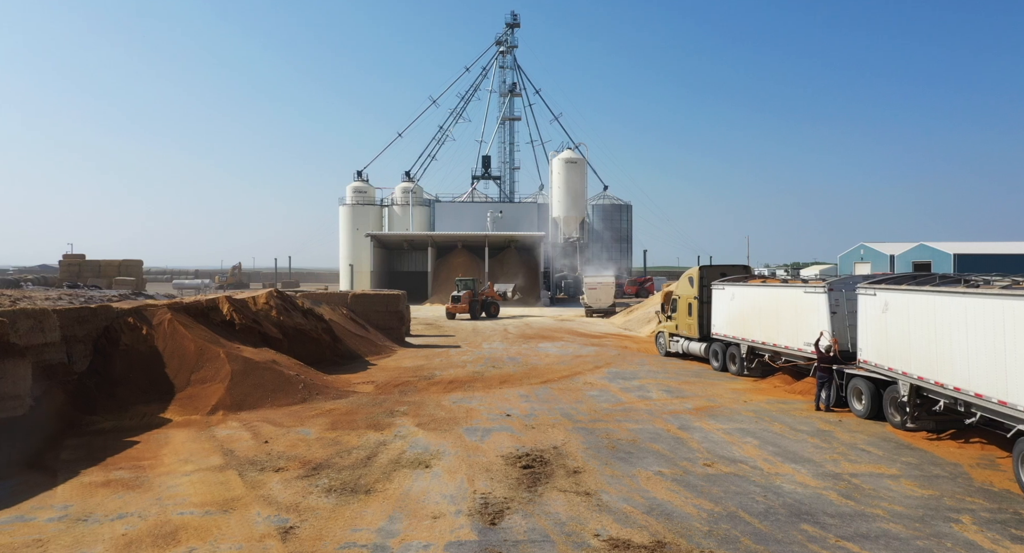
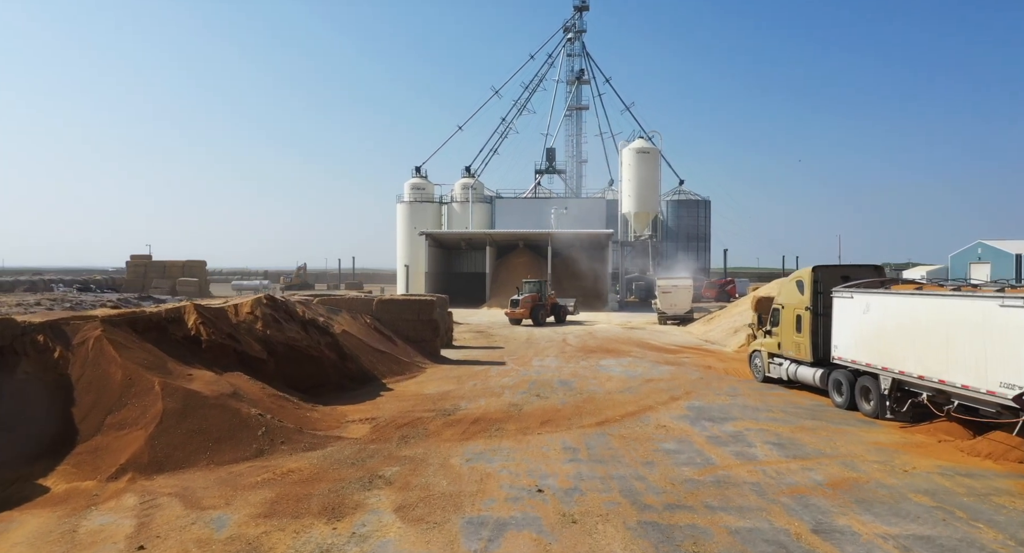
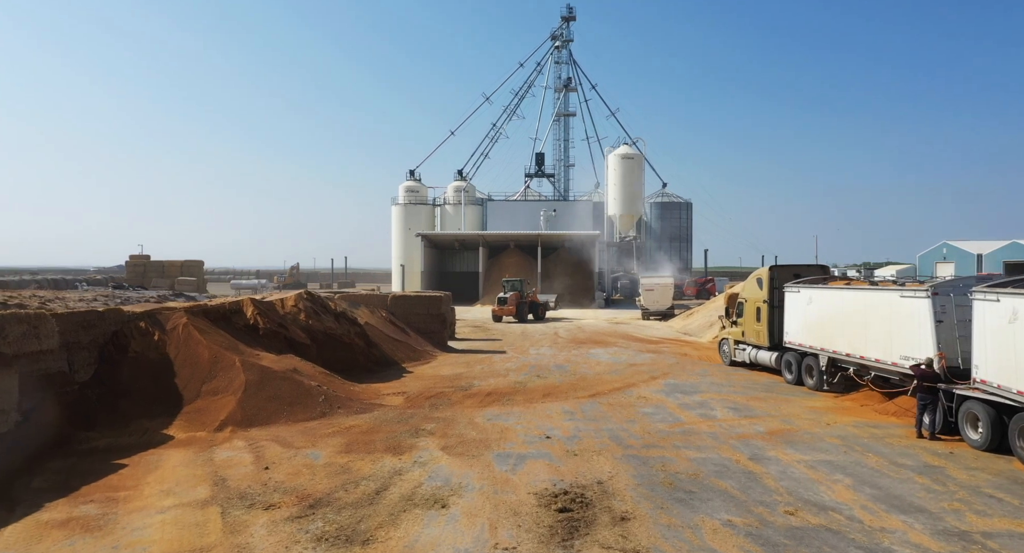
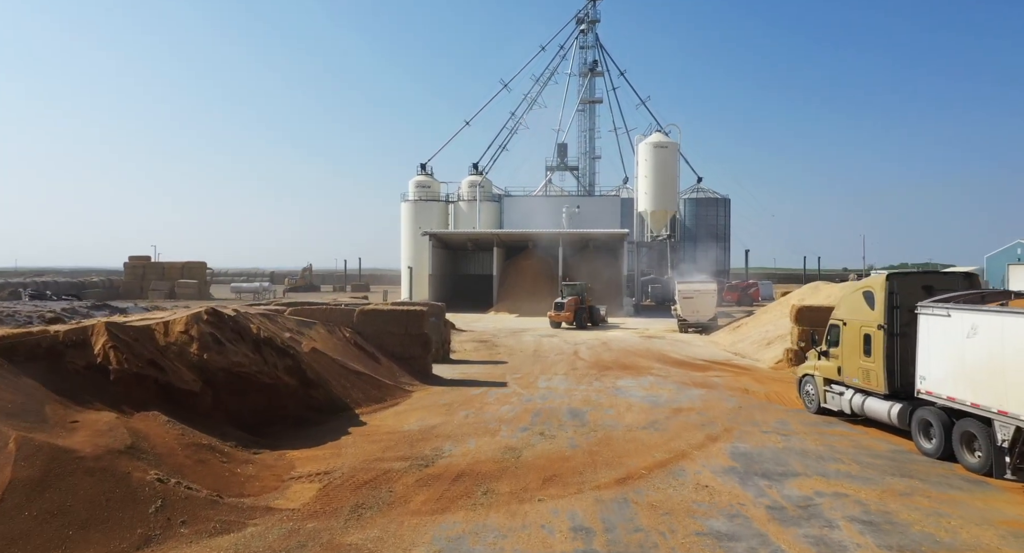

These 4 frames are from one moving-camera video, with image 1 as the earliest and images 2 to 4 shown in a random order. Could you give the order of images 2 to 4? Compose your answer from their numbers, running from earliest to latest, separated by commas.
3, 2, 4
